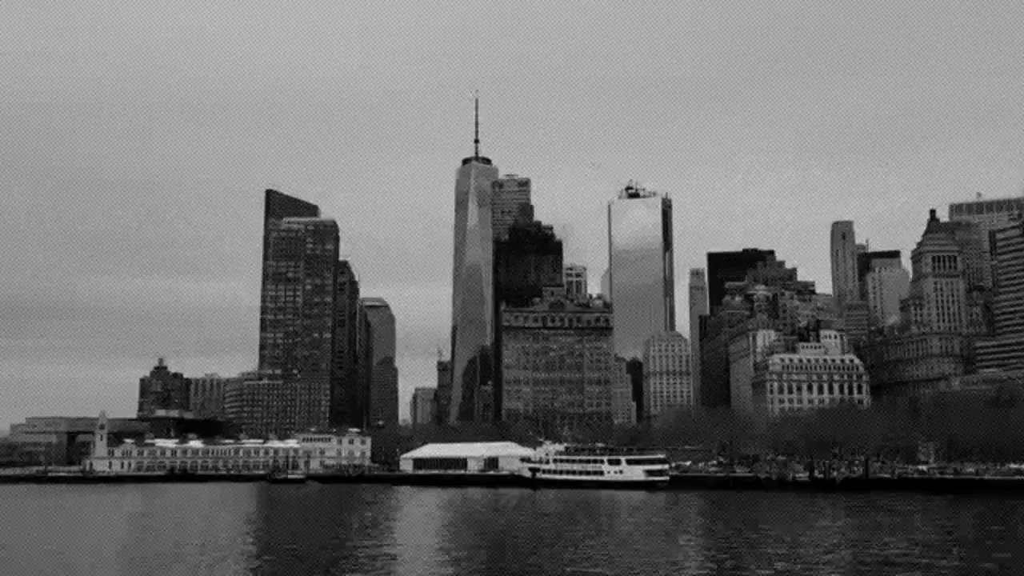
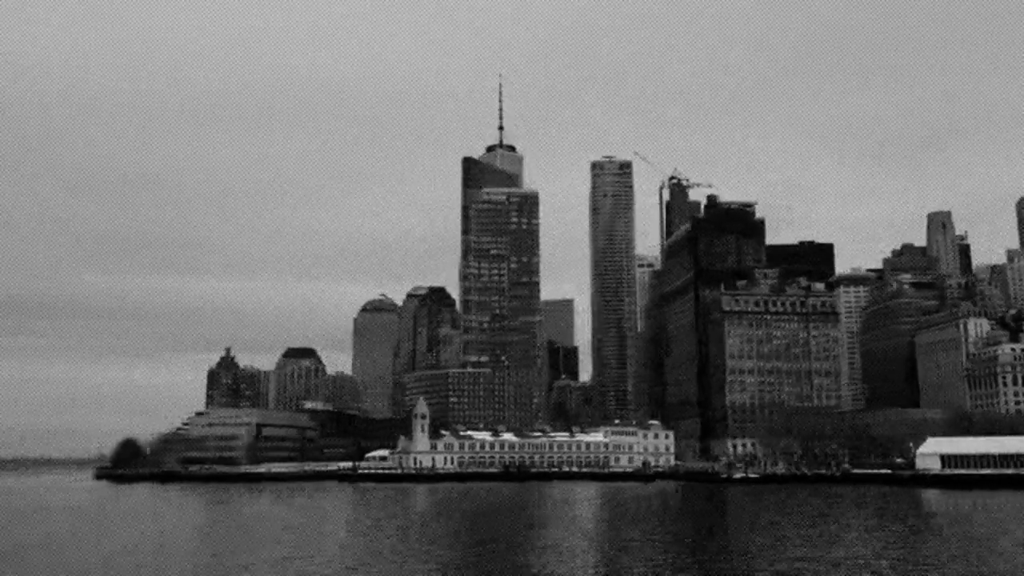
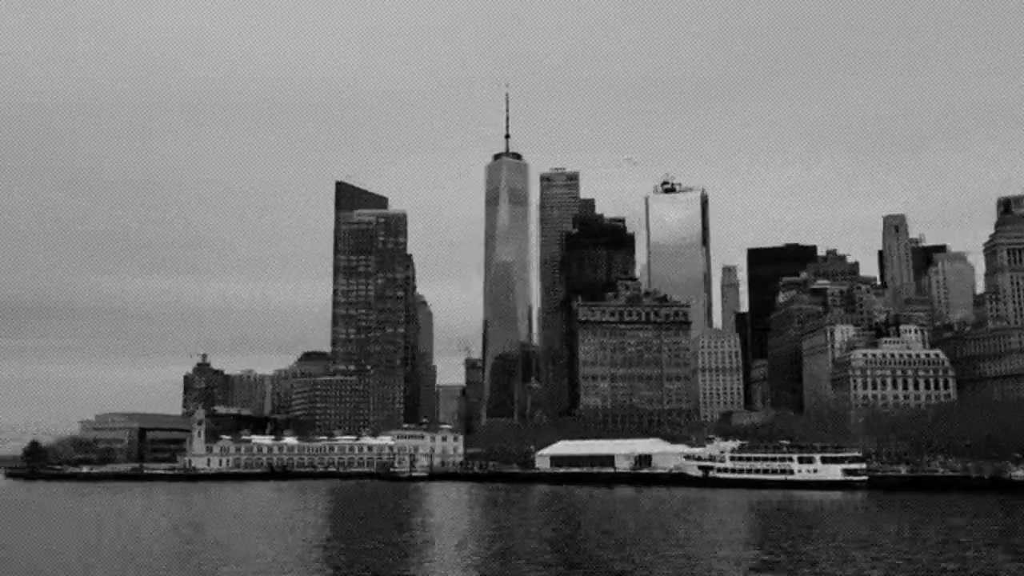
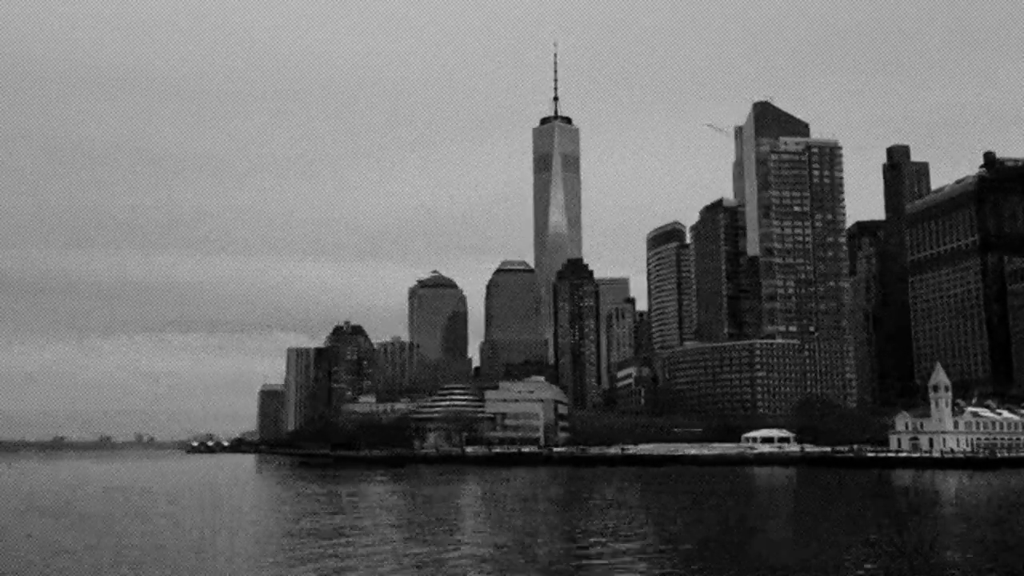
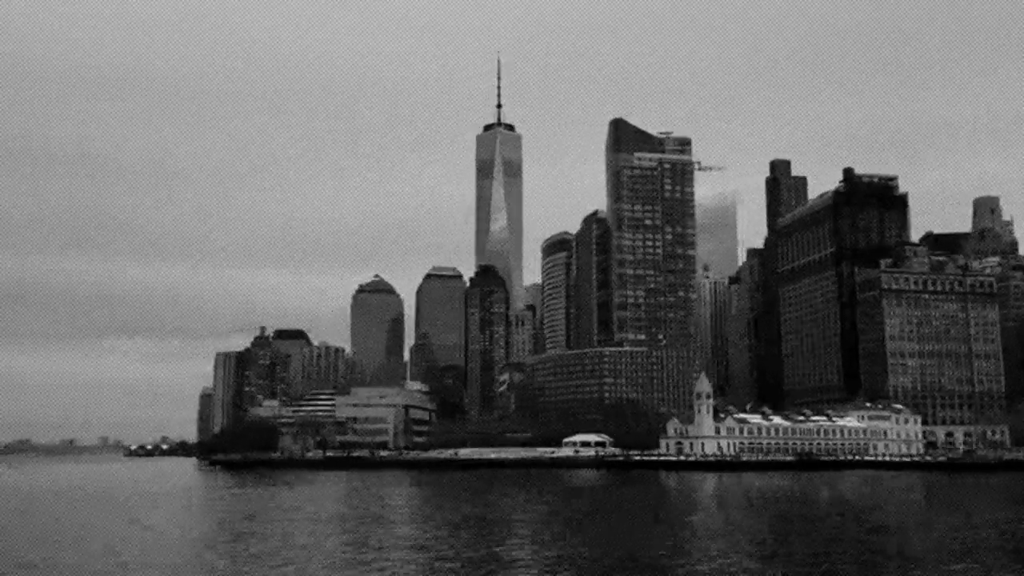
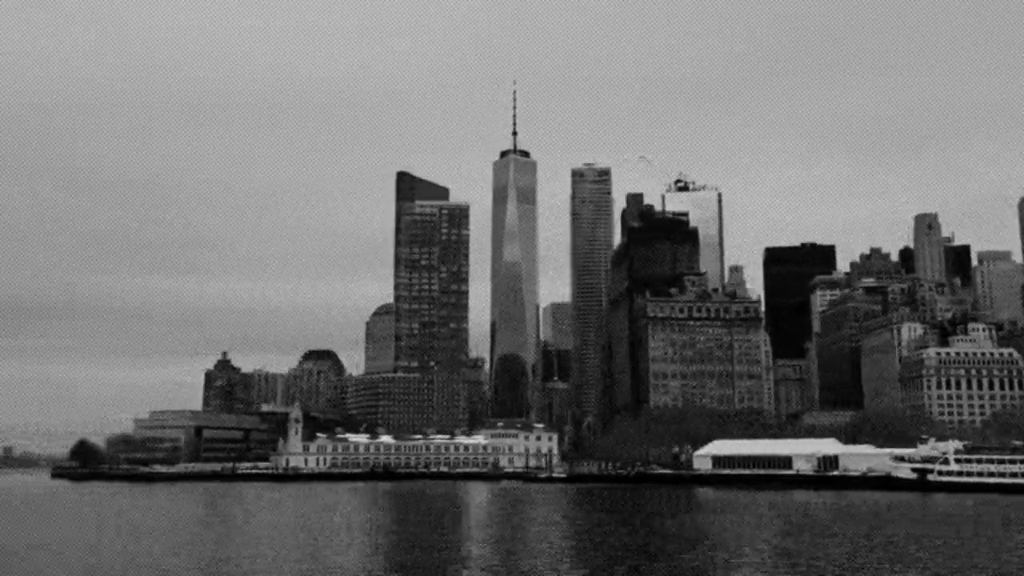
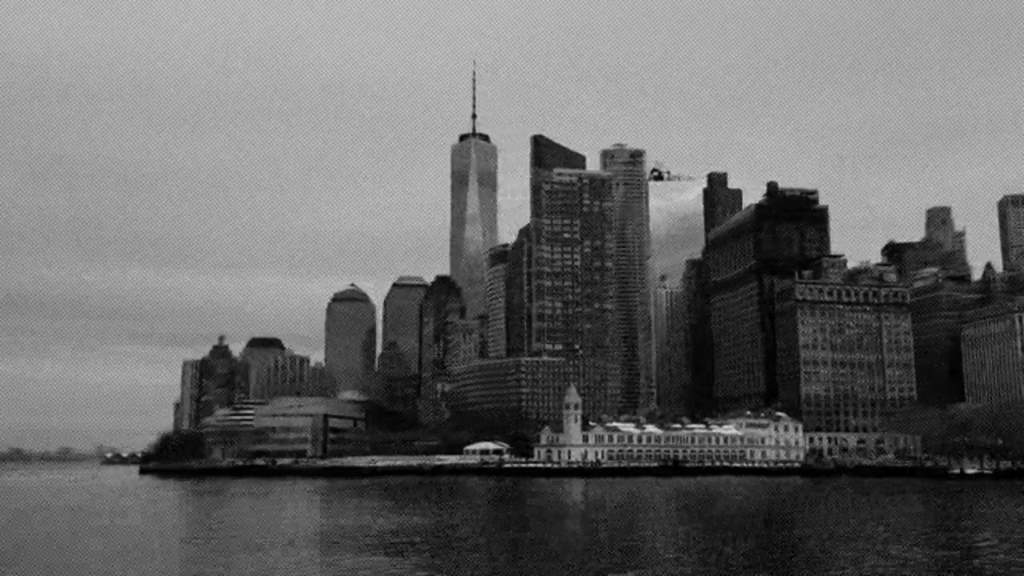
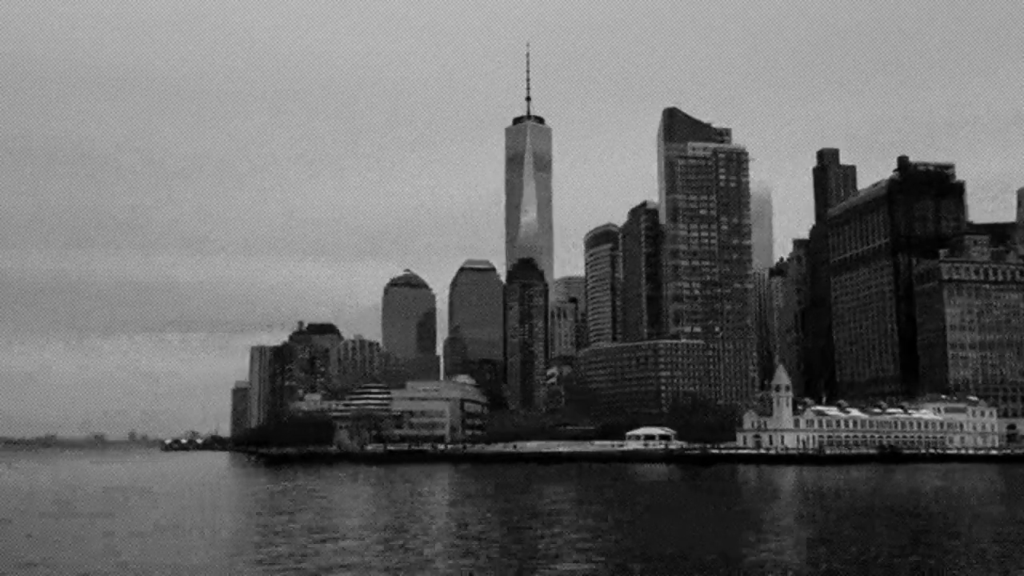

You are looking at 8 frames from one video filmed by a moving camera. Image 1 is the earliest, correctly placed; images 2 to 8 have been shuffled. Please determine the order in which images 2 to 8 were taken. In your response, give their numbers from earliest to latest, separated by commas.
3, 6, 2, 7, 5, 8, 4
